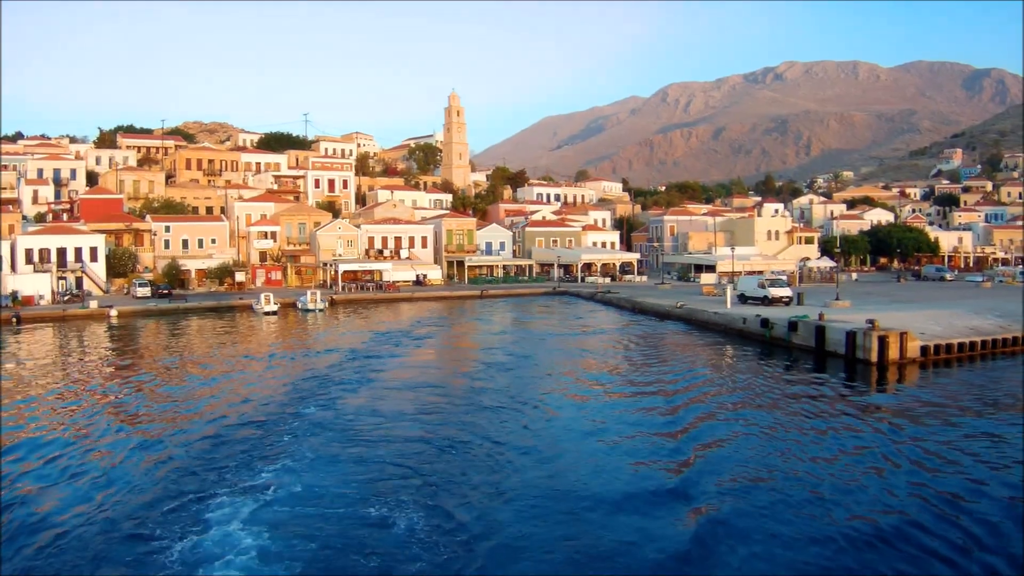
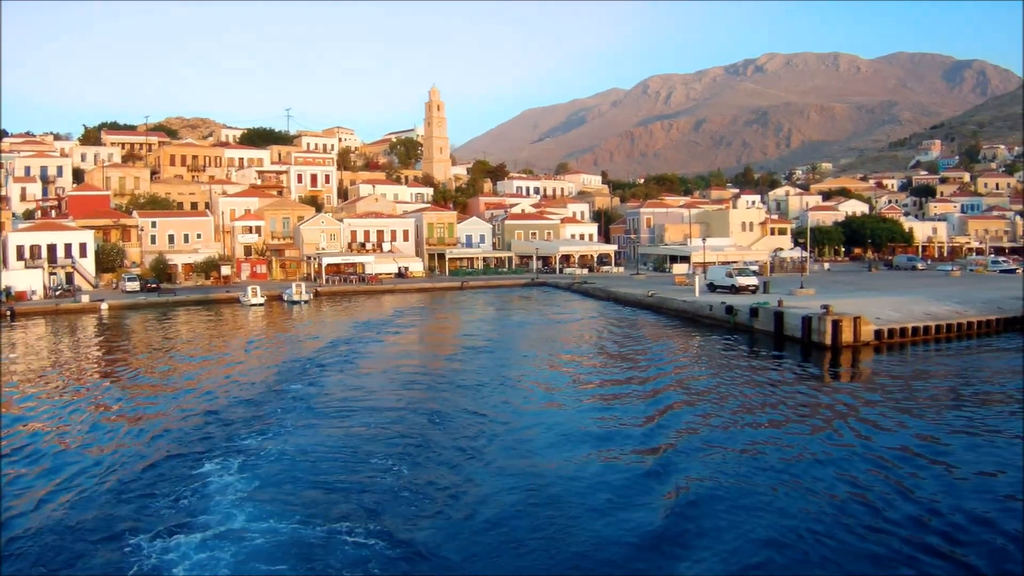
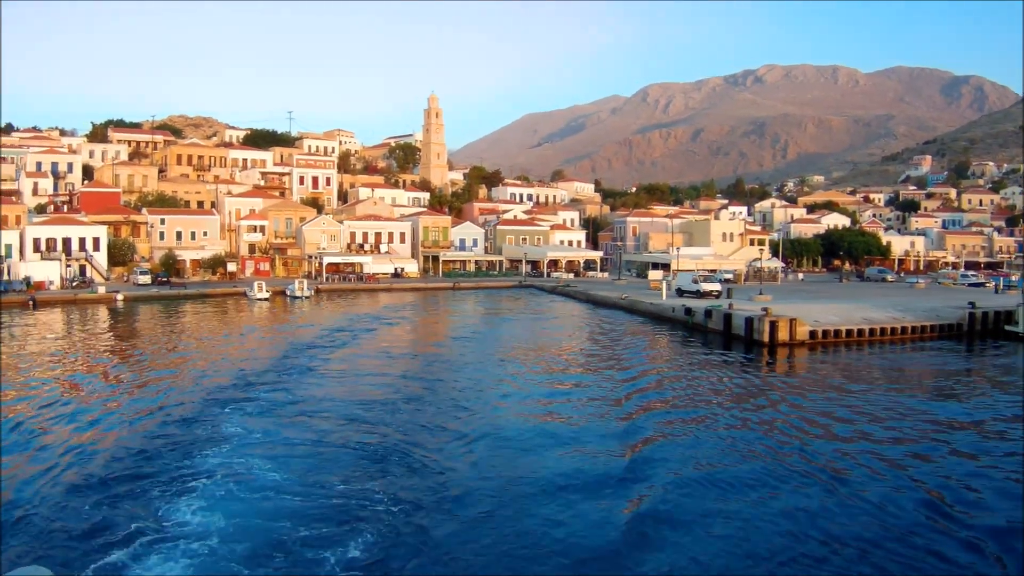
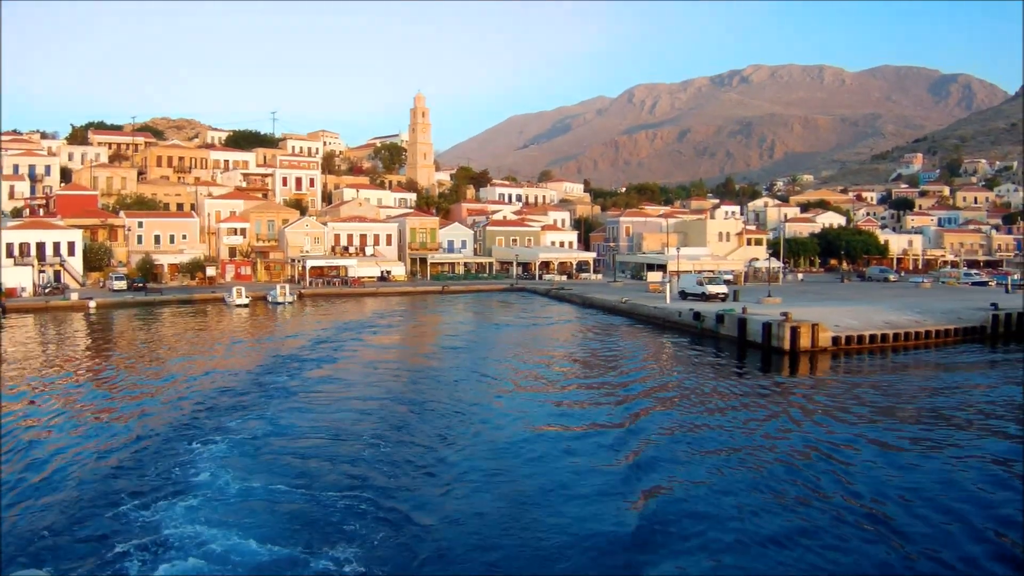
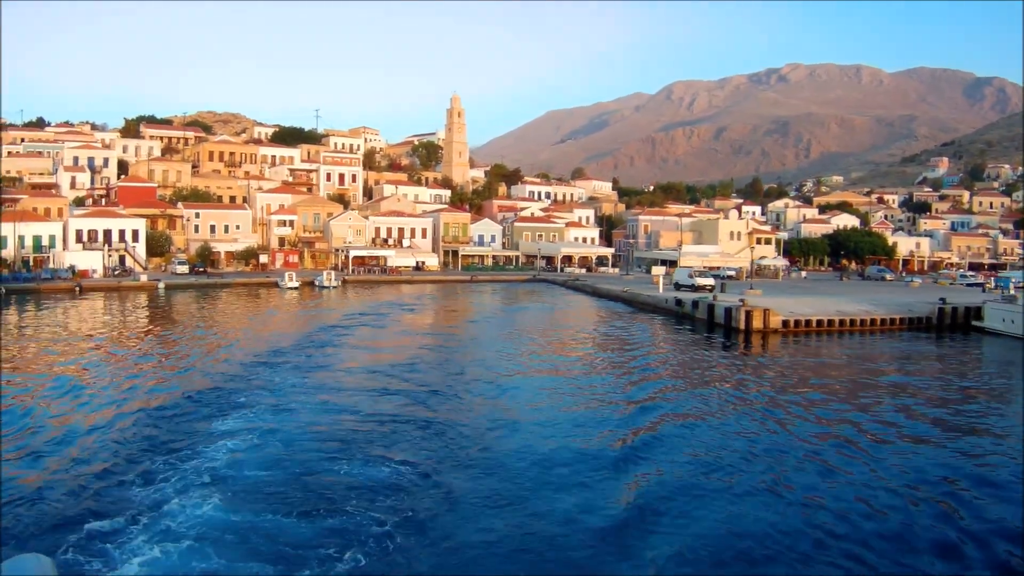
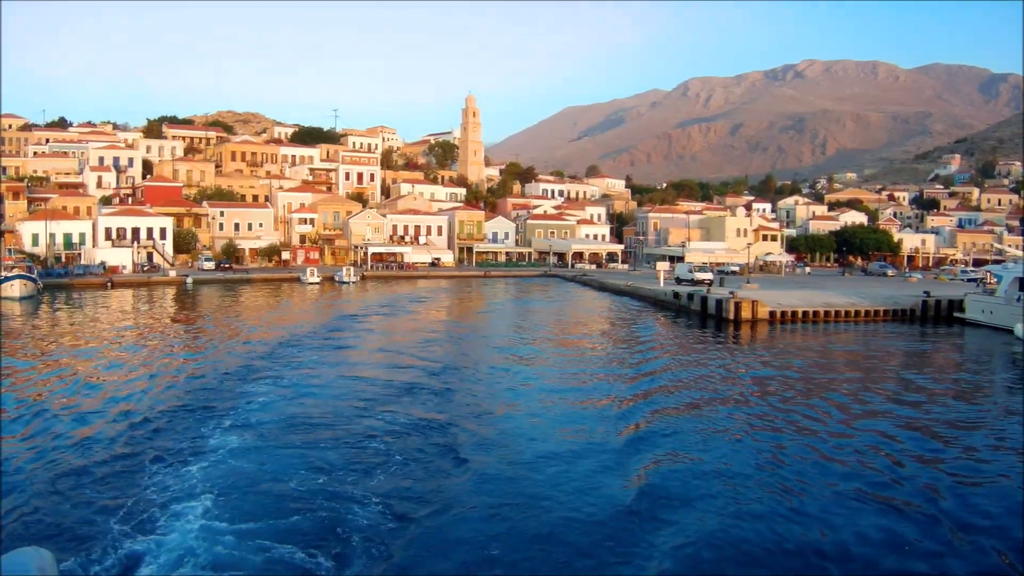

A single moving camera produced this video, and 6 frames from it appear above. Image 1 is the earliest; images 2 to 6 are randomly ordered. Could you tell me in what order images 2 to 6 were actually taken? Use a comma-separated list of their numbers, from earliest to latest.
2, 4, 3, 5, 6
